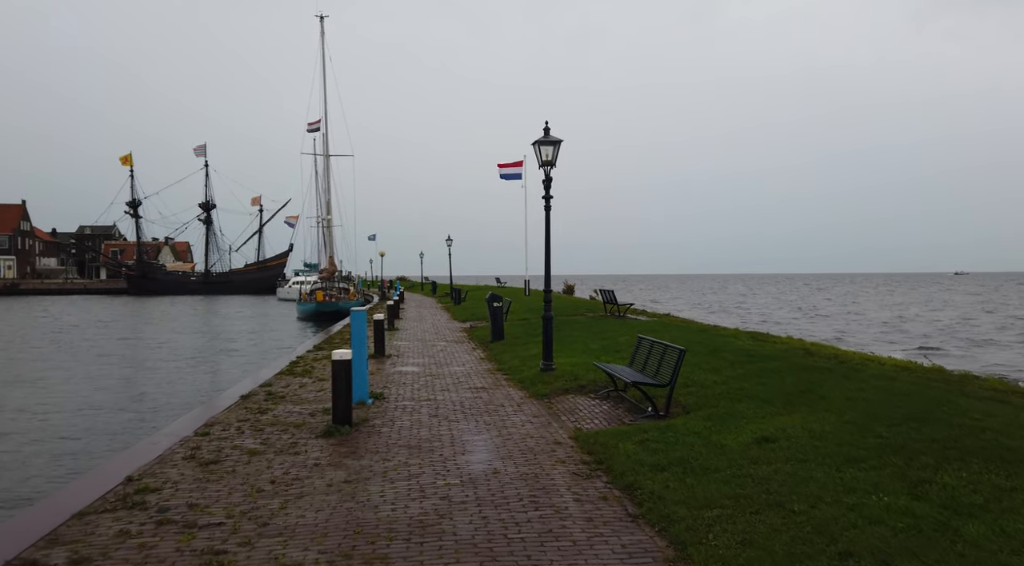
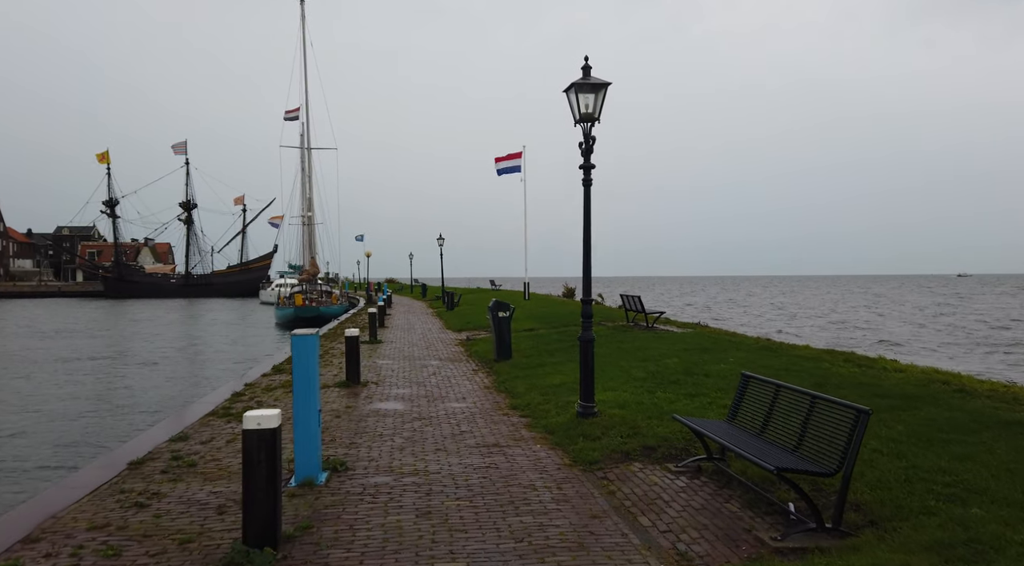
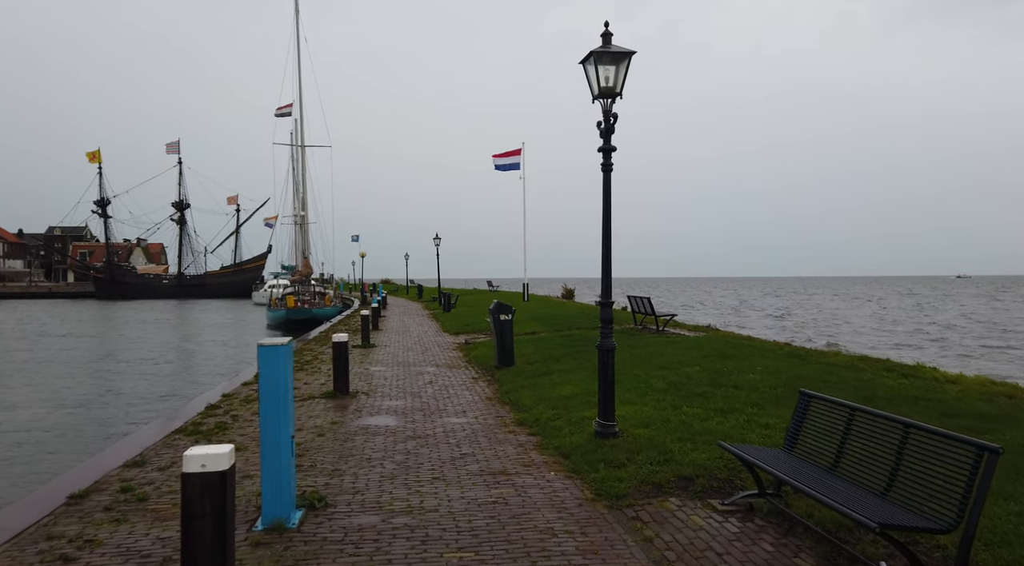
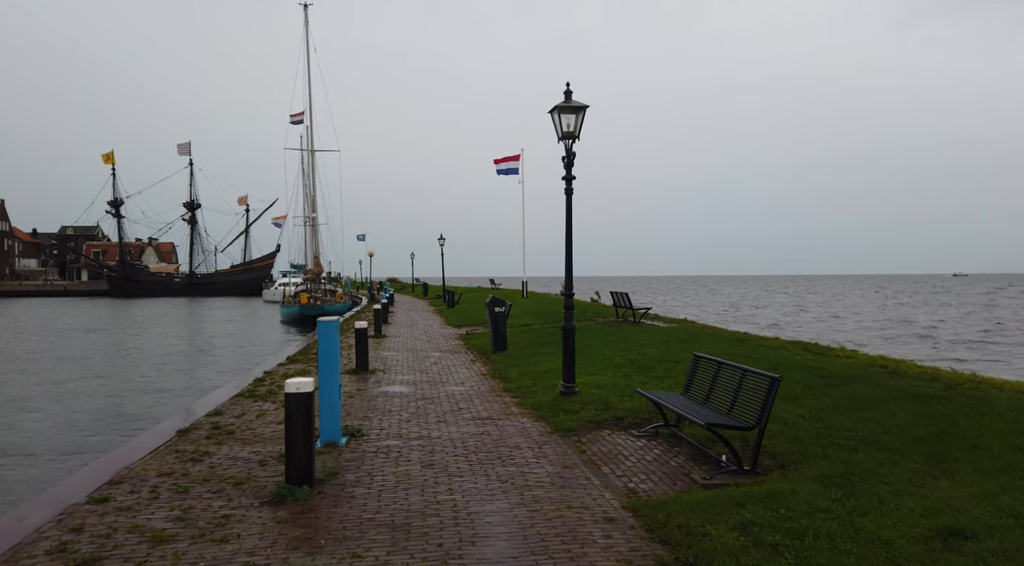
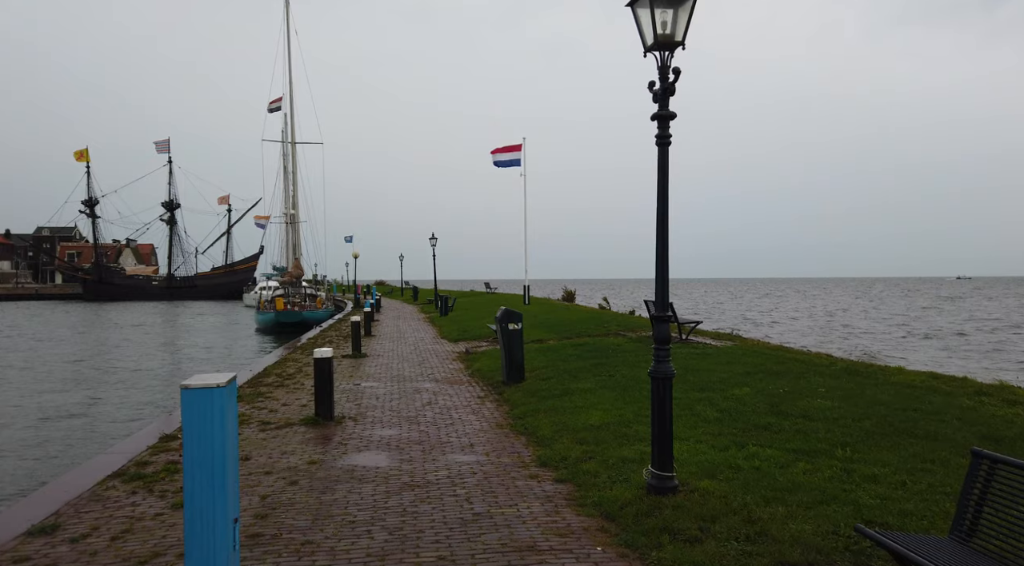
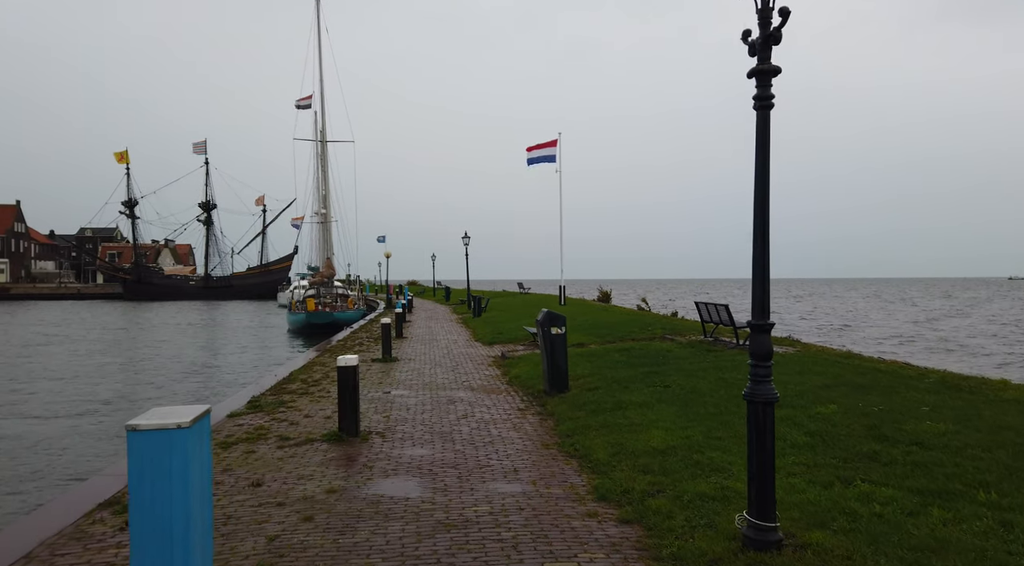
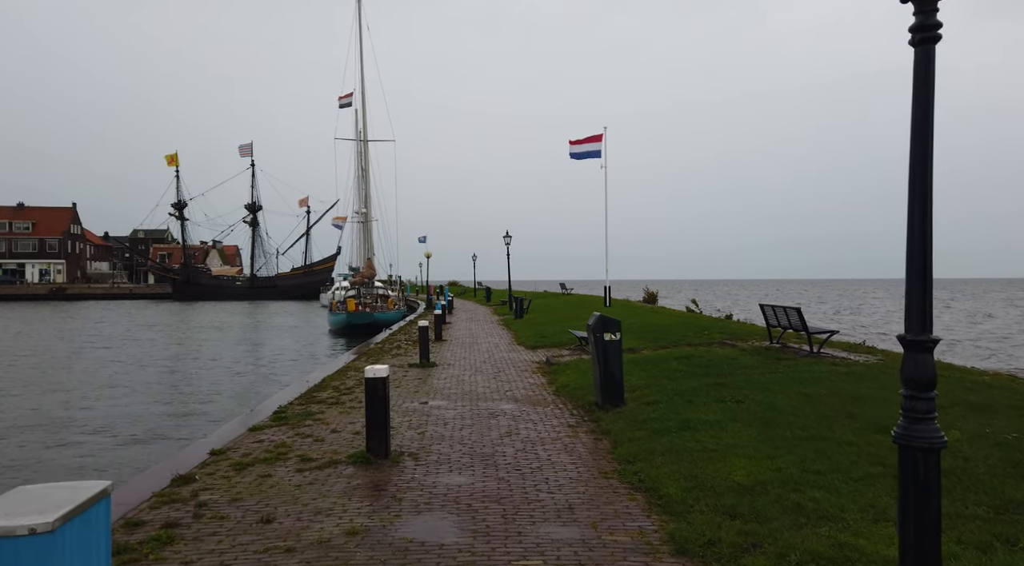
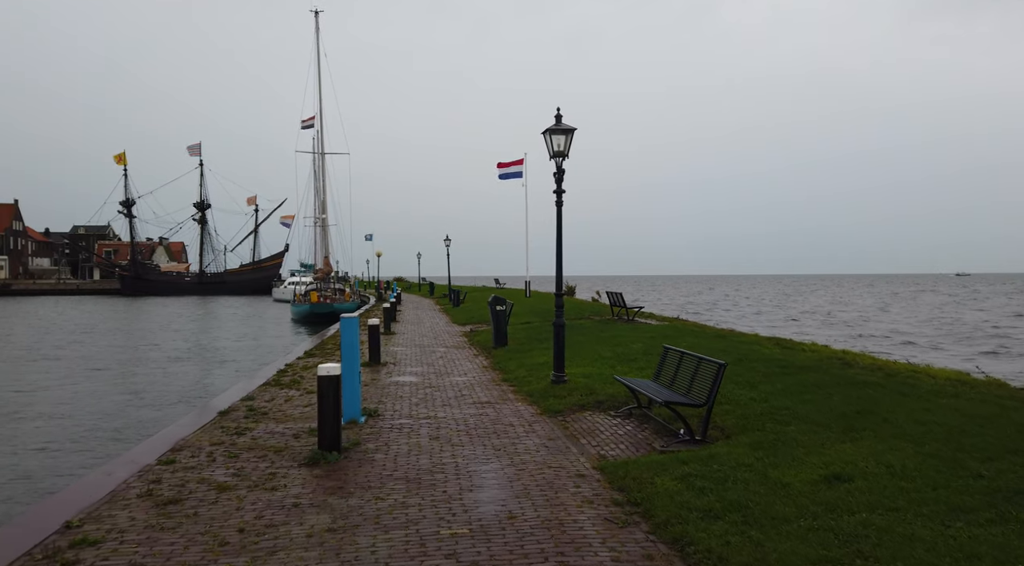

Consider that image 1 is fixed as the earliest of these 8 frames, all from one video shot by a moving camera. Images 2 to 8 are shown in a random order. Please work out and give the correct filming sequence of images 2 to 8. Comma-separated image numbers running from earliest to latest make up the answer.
8, 4, 2, 3, 5, 6, 7
